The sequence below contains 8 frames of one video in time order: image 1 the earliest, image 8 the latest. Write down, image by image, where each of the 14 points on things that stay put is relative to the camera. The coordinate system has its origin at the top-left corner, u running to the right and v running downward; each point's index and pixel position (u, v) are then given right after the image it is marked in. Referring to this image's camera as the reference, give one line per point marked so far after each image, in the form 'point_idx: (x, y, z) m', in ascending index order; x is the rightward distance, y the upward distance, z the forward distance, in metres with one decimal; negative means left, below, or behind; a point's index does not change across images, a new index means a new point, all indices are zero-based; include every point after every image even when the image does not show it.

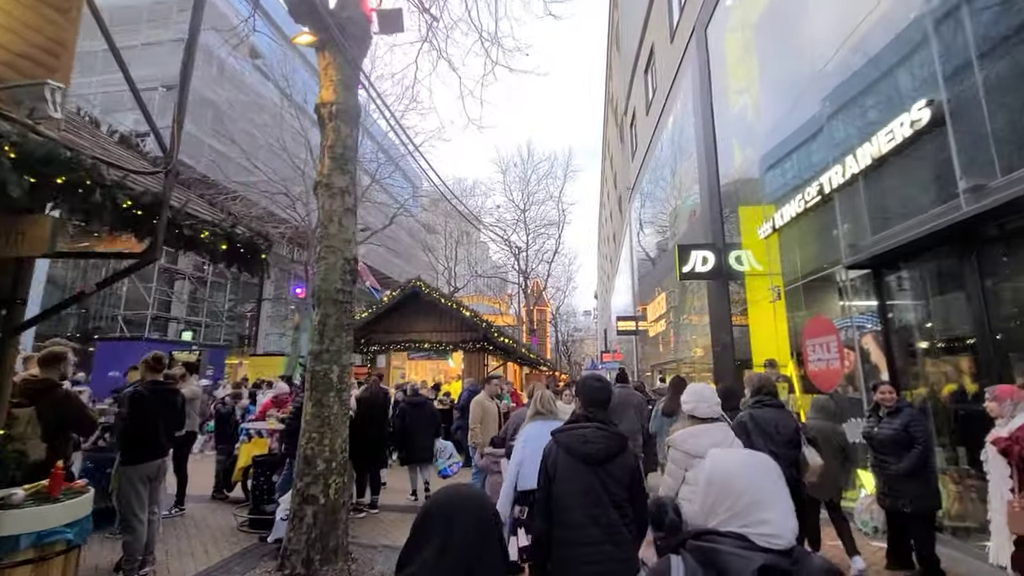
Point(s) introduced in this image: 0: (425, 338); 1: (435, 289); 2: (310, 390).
0: (-2.5, -1.5, +14.2) m
1: (-2.1, 0.0, +13.4) m
2: (-2.0, -1.0, +4.8) m
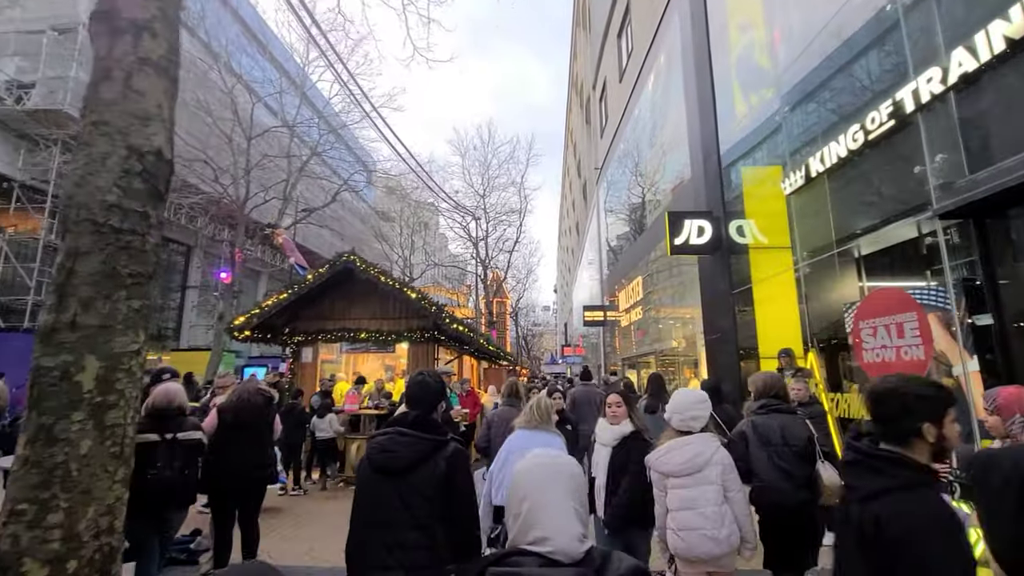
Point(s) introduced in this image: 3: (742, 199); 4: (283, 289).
0: (-3.5, -0.9, +11.7) m
1: (-3.1, +0.5, +10.8) m
2: (-2.2, -0.6, +2.3) m
3: (+4.4, +1.7, +9.5) m
4: (-5.0, 0.0, +10.8) m
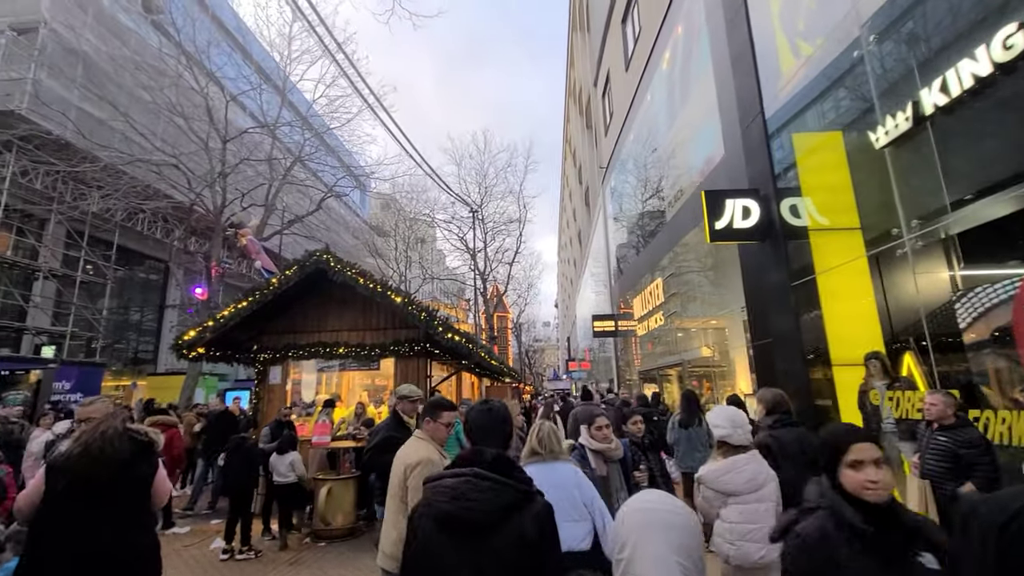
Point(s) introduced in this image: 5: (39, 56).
0: (-3.4, -1.0, +9.9) m
1: (-3.0, +0.4, +9.1) m
2: (-2.1, -0.3, +0.5) m
3: (+4.5, +1.8, +7.7) m
4: (-4.9, -0.1, +9.0) m
5: (-17.2, +8.4, +18.1) m
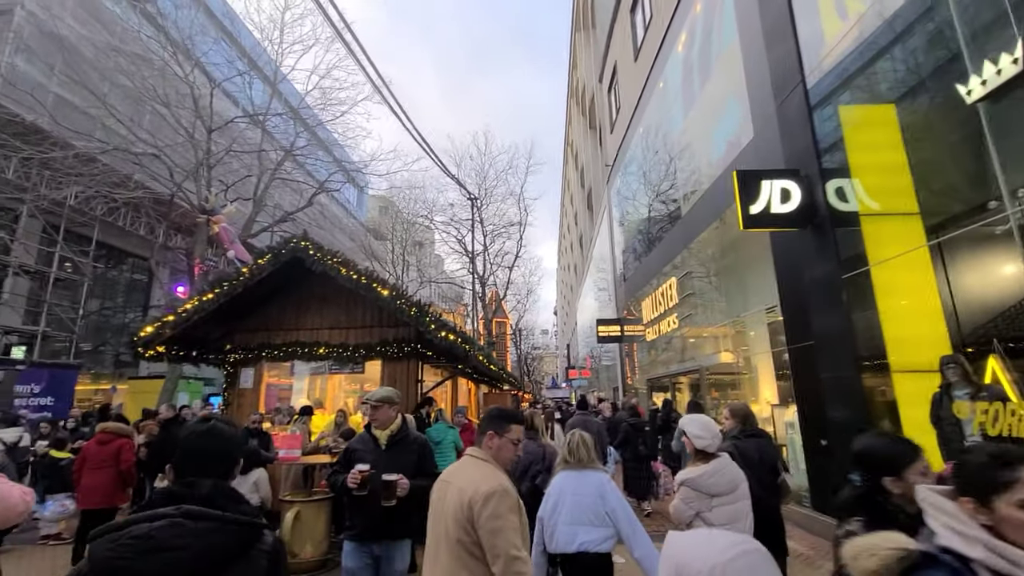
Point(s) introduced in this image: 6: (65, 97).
0: (-3.4, -0.9, +8.8) m
1: (-3.0, +0.5, +8.0) m
2: (-2.0, -0.1, -0.6) m
3: (+4.5, +1.9, +6.7) m
4: (-4.8, 0.0, +7.9) m
5: (-17.1, +8.6, +17.1) m
6: (-16.5, +7.0, +18.3) m
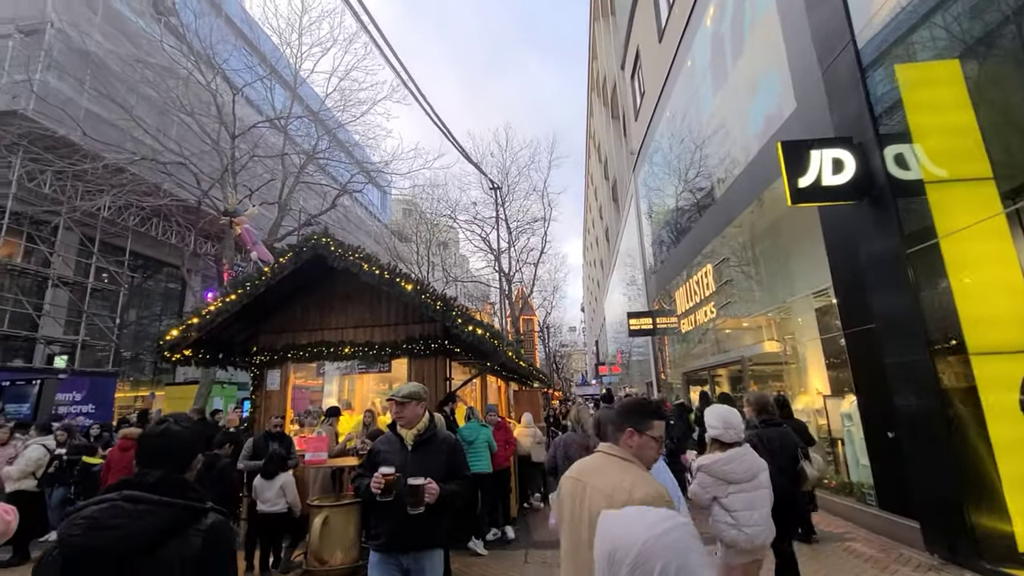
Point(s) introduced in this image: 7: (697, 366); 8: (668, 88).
0: (-2.9, -0.9, +8.5) m
1: (-2.5, +0.6, +7.7) m
2: (-2.0, 0.0, -0.9) m
3: (+4.8, +2.2, +6.1) m
4: (-4.4, 0.0, +7.8) m
5: (-16.4, +8.2, +17.6) m
6: (-15.7, +6.7, +18.7) m
7: (+5.5, -2.3, +14.8) m
8: (+4.9, +6.3, +15.6) m
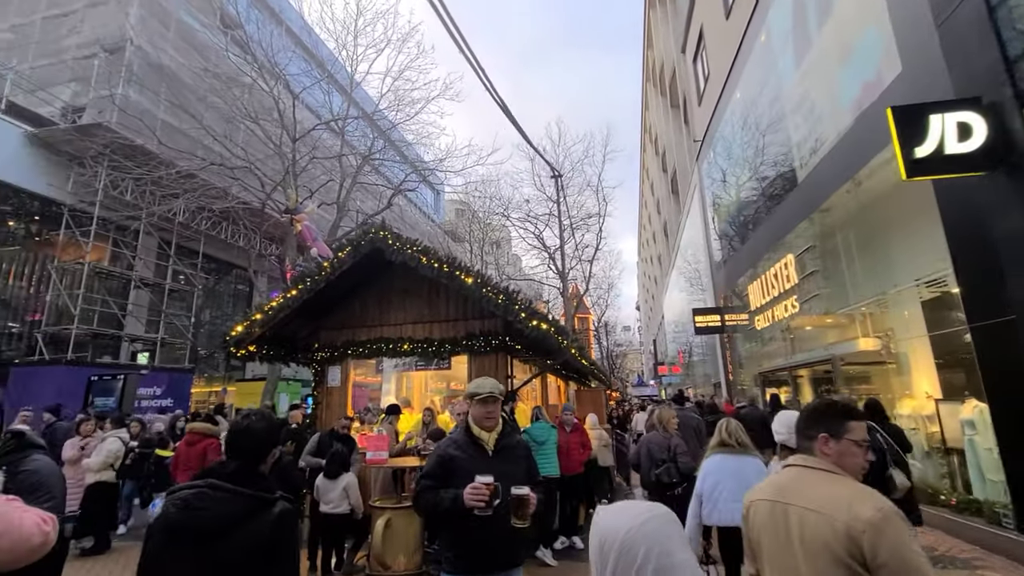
0: (-1.8, -0.8, +8.3) m
1: (-1.6, +0.7, +7.5) m
2: (-2.0, 0.0, -1.1) m
3: (+5.6, +2.4, +5.1) m
4: (-3.4, +0.1, +7.7) m
5: (-14.5, +8.1, +18.7) m
6: (-13.6, +6.6, +19.8) m
7: (+7.2, -2.1, +13.6) m
8: (+6.6, +6.5, +14.5) m
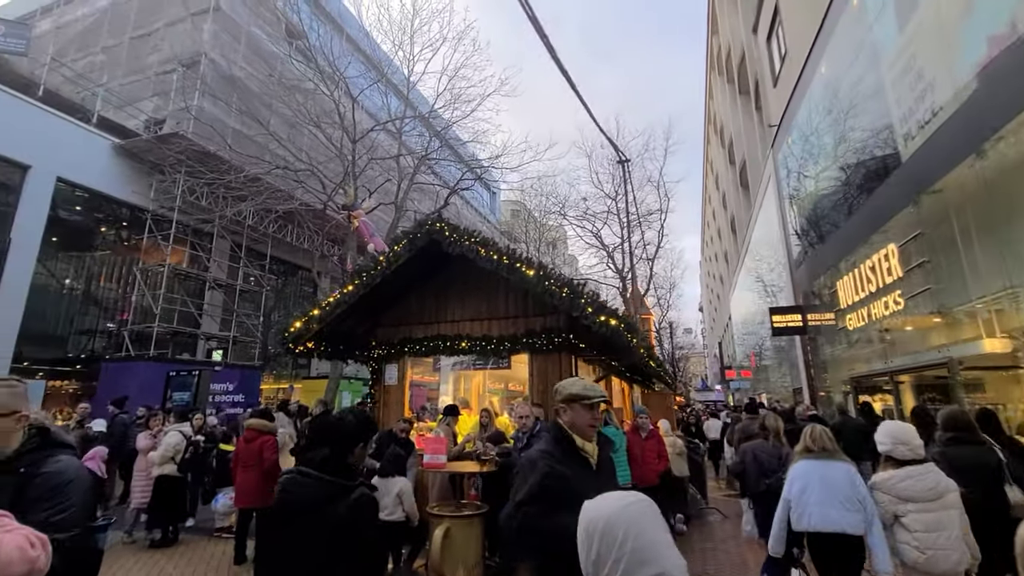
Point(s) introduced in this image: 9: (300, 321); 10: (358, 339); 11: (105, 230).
0: (-0.8, -0.7, +7.9) m
1: (-0.7, +0.8, +7.1) m
2: (-2.0, +0.2, -1.4) m
3: (+6.1, +2.5, +3.9) m
4: (-2.4, +0.1, +7.5) m
5: (-12.3, +8.1, +19.7) m
6: (-11.3, +6.6, +20.7) m
7: (+8.7, -2.0, +12.2) m
8: (+8.2, +6.6, +13.2) m
9: (-3.3, -0.5, +7.5) m
10: (-2.7, -0.9, +8.5) m
11: (-16.2, +2.3, +19.8) m
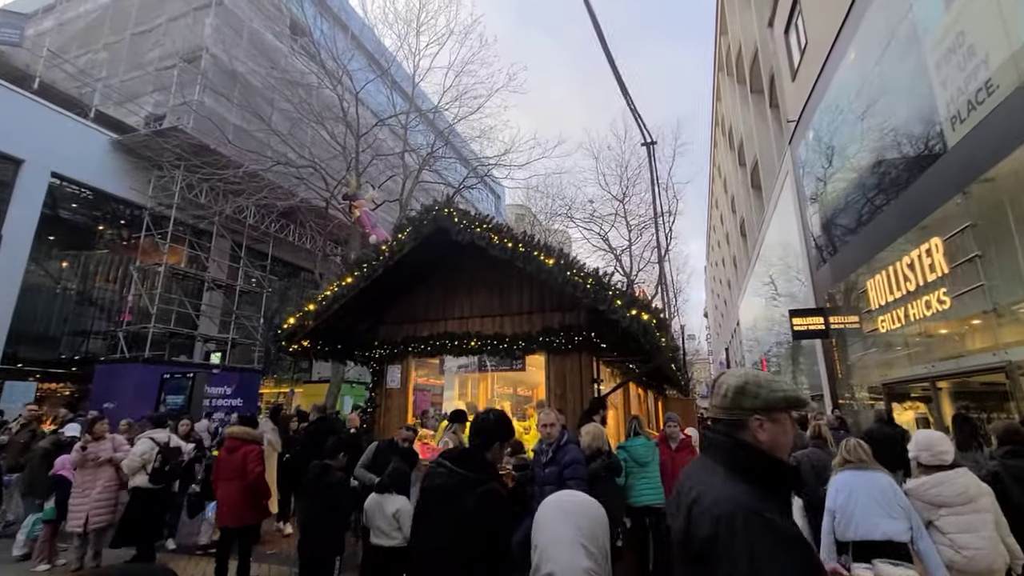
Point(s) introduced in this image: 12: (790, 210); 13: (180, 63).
0: (-0.6, -0.6, +7.3) m
1: (-0.5, +0.9, +6.4) m
2: (-1.9, +0.4, -2.1) m
3: (+6.3, +2.6, +3.2) m
4: (-2.2, +0.2, +6.9) m
5: (-12.0, +8.1, +19.2) m
6: (-11.0, +6.6, +20.2) m
7: (+9.0, -2.0, +11.5) m
8: (+8.4, +6.6, +12.5) m
9: (-3.1, -0.4, +6.9) m
10: (-2.5, -0.8, +7.8) m
11: (-15.9, +2.3, +19.3) m
12: (+11.0, +3.2, +19.5) m
13: (-13.1, +8.9, +19.7) m
